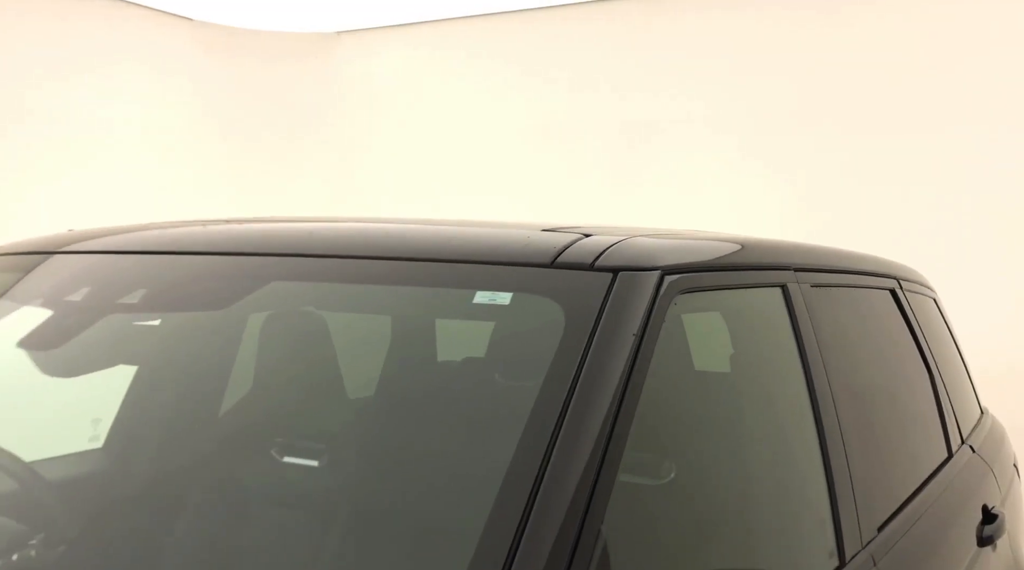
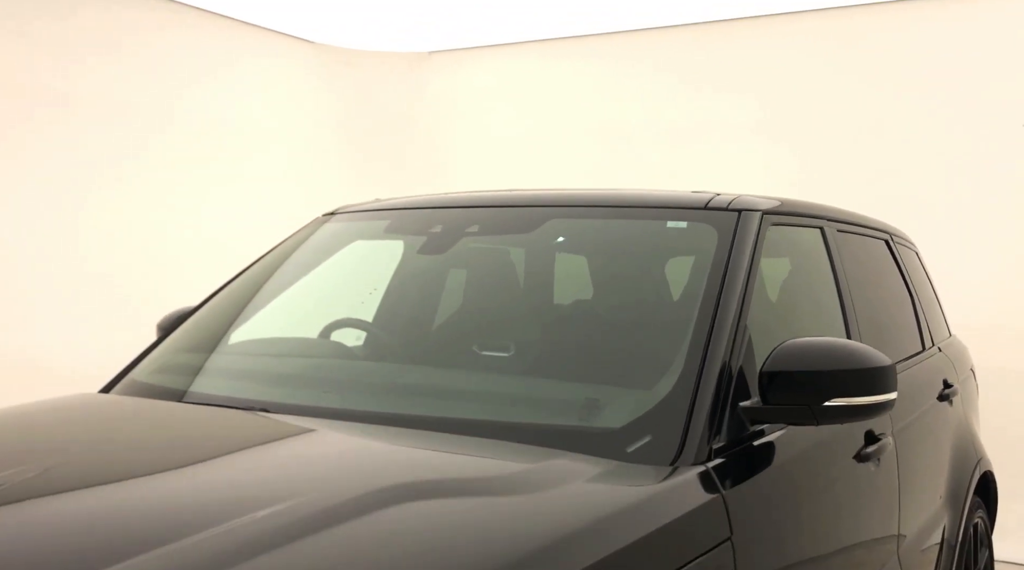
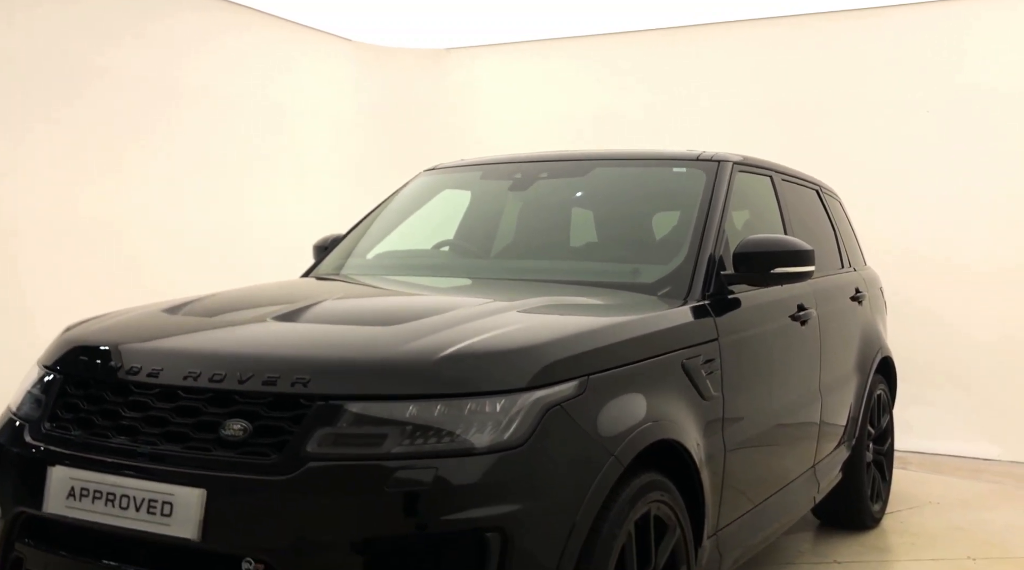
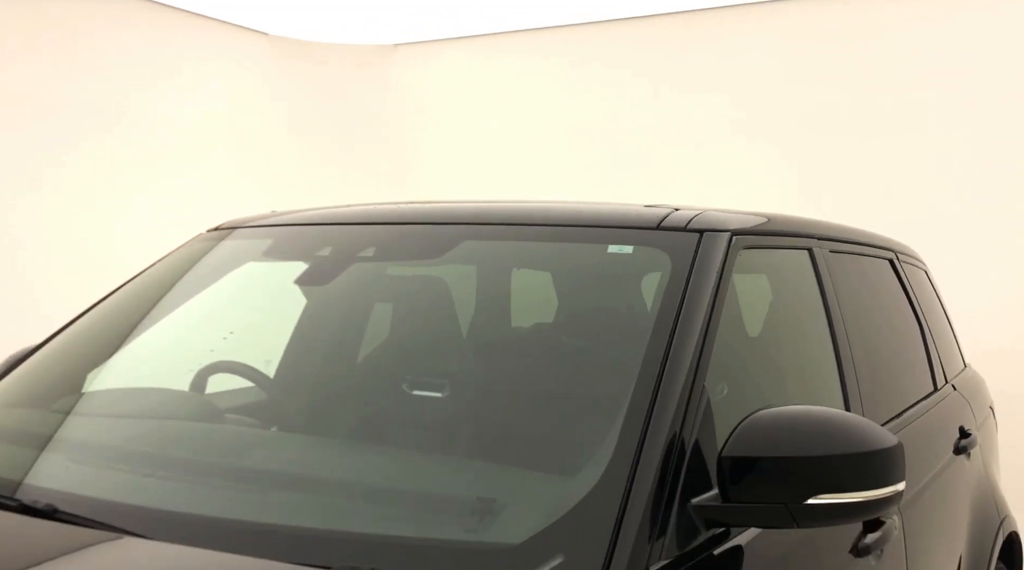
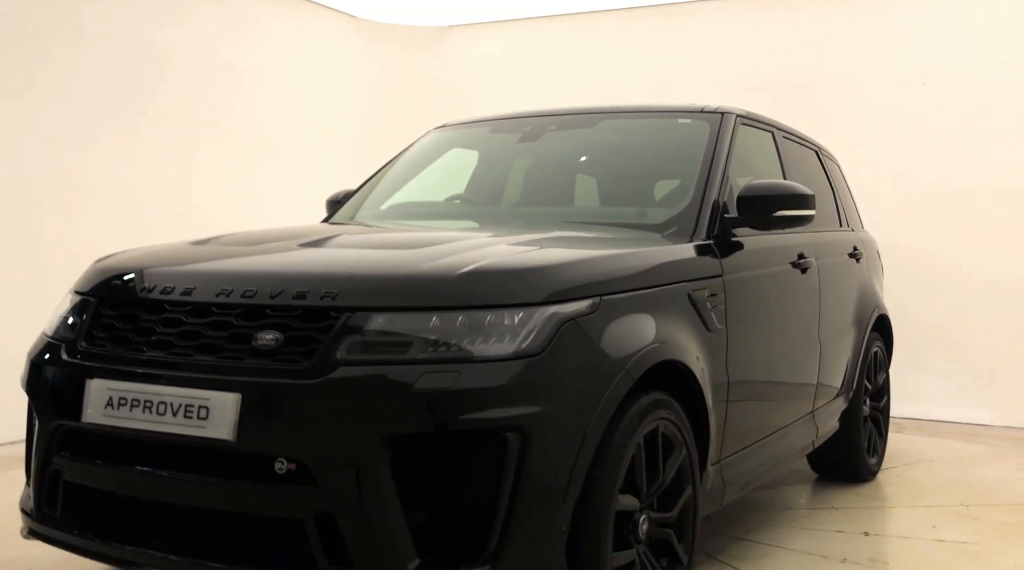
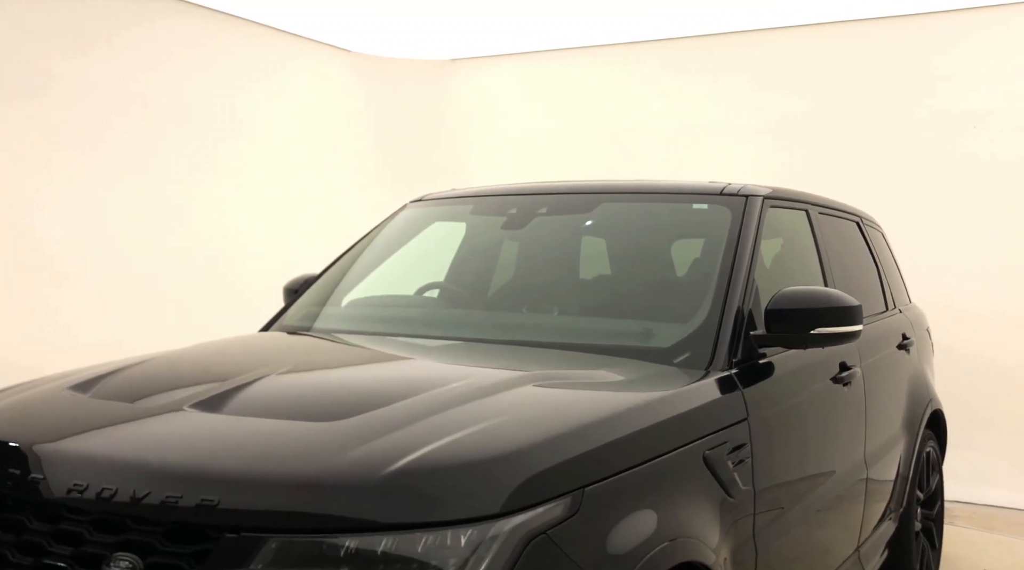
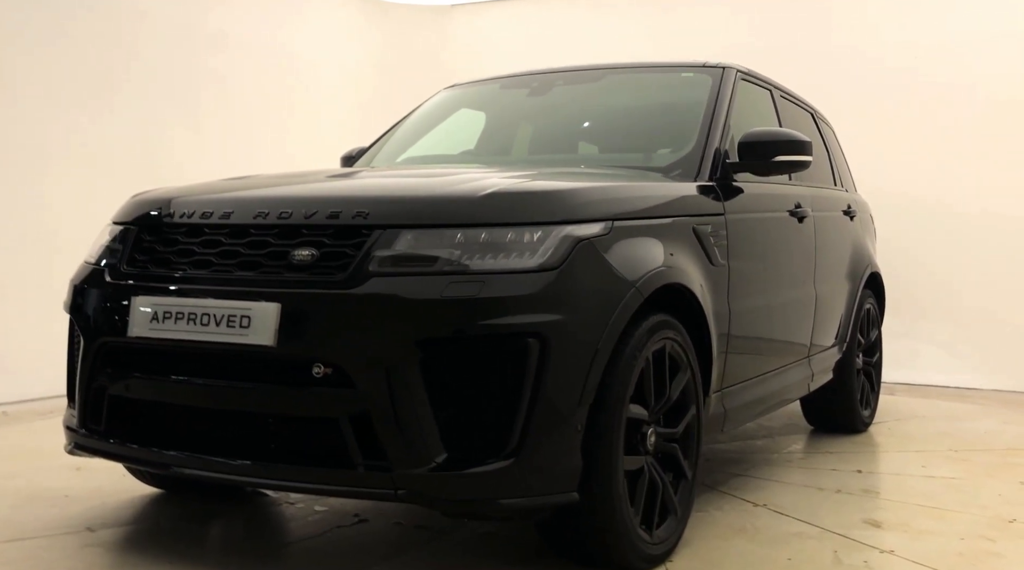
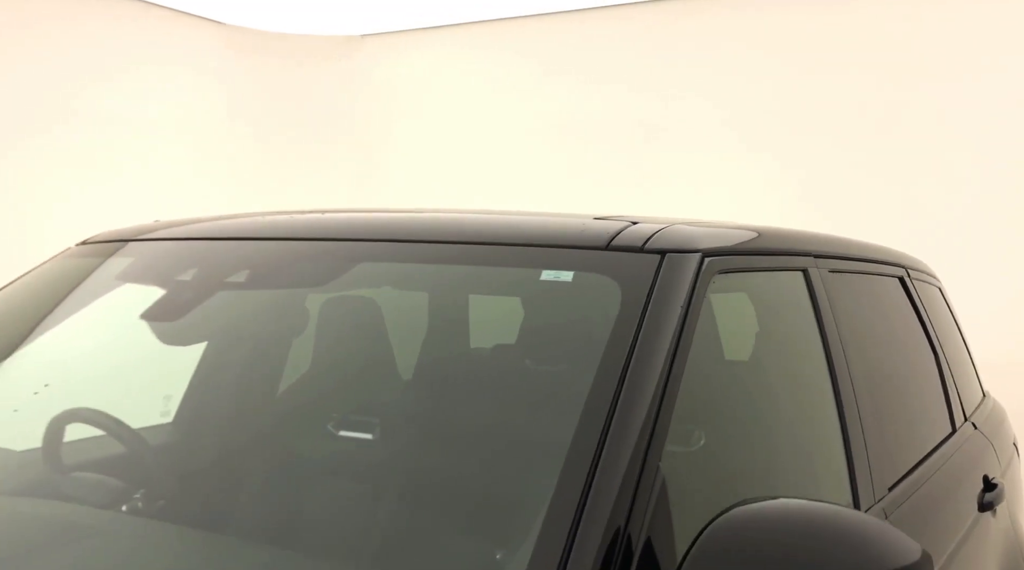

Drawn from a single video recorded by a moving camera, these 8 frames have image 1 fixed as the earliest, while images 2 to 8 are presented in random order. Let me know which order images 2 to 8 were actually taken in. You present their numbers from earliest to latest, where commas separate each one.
8, 4, 2, 6, 3, 5, 7
